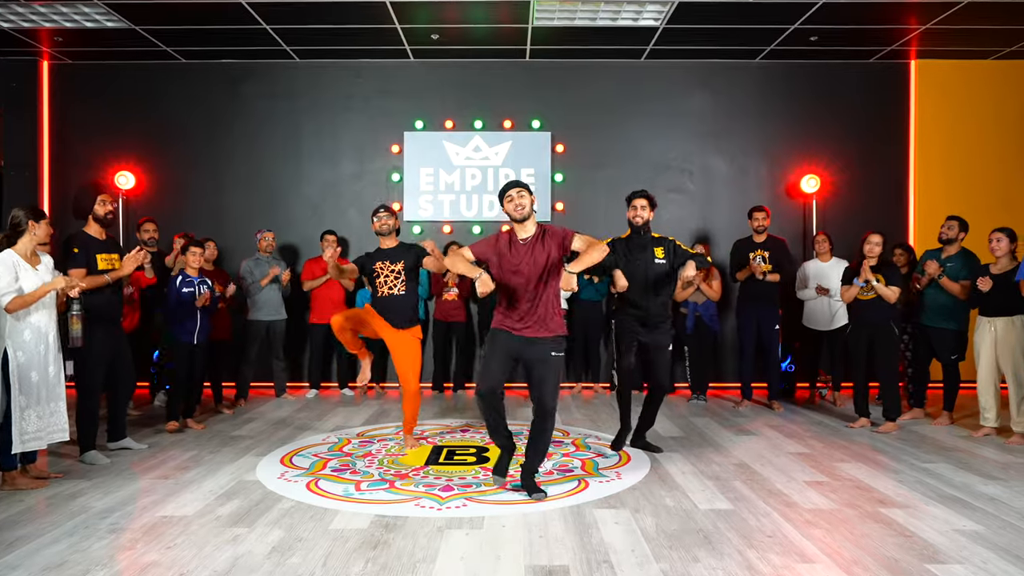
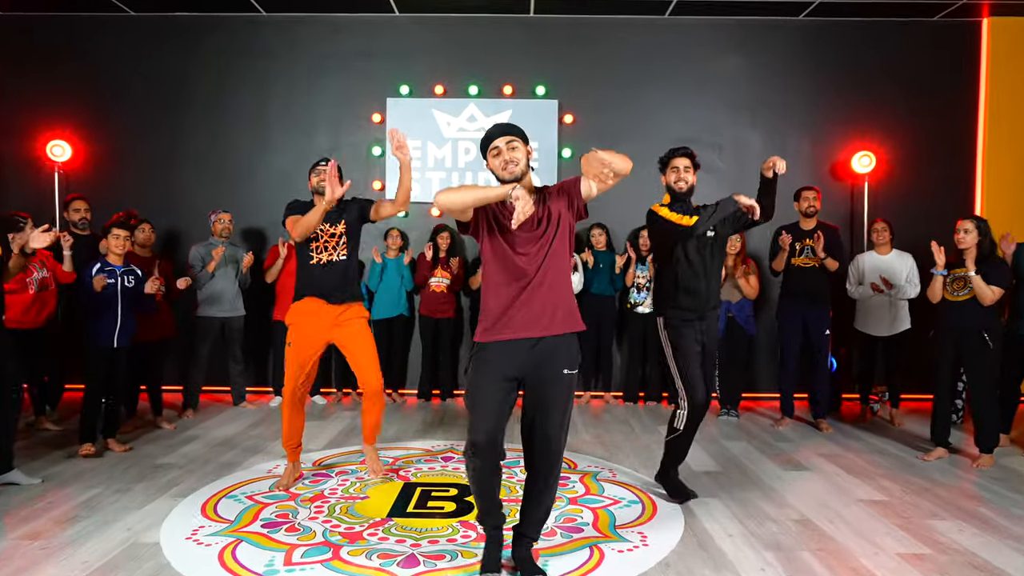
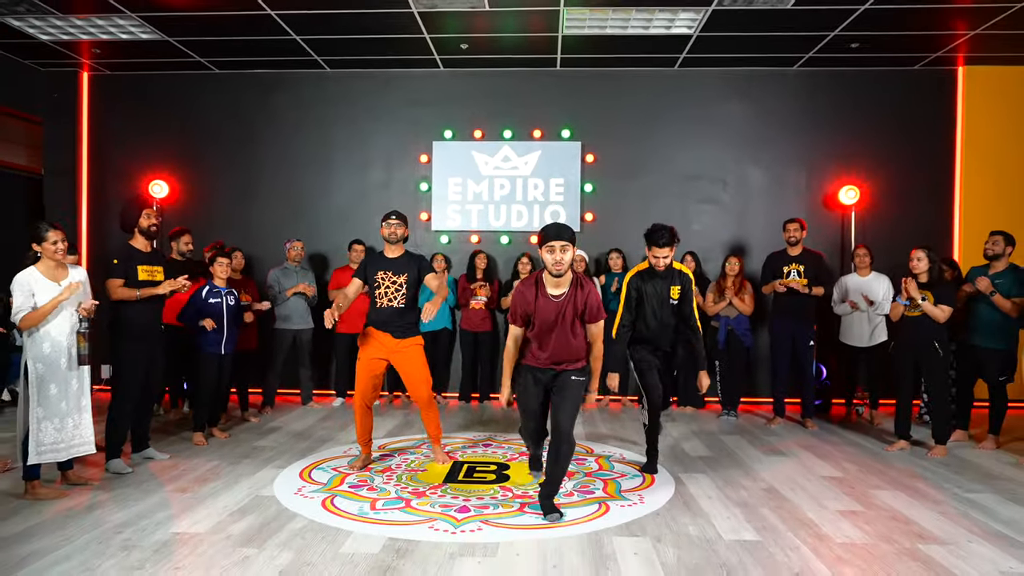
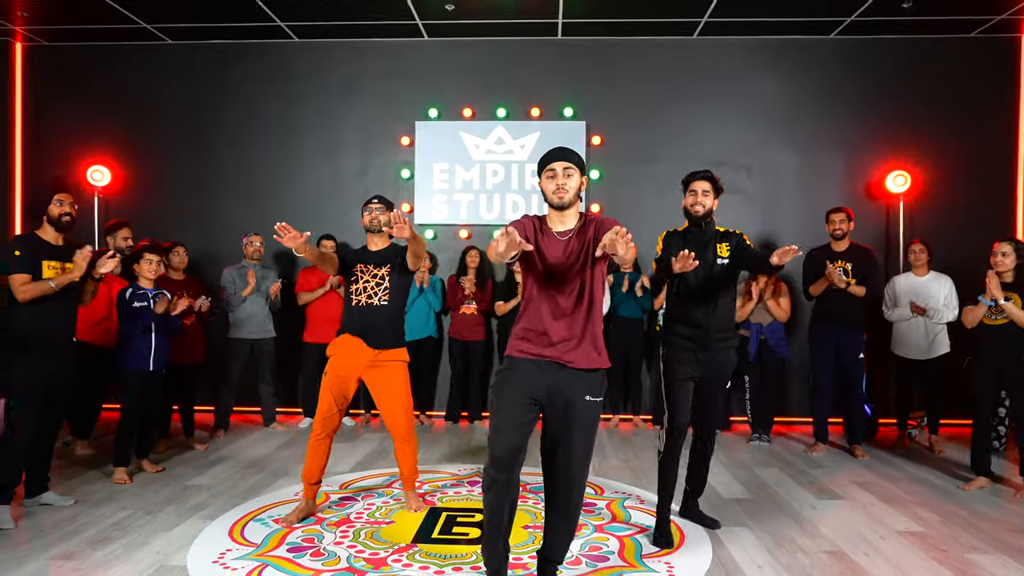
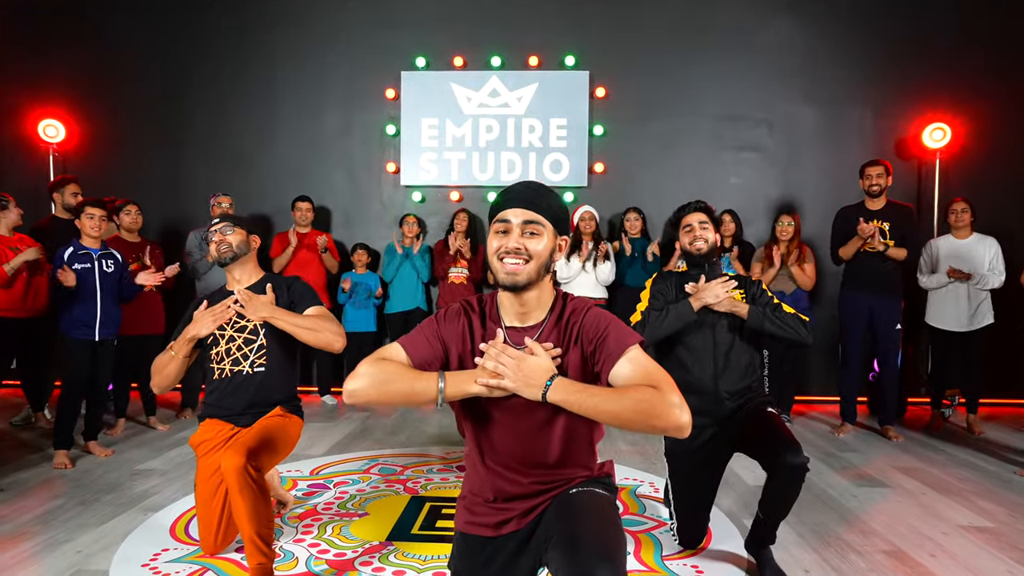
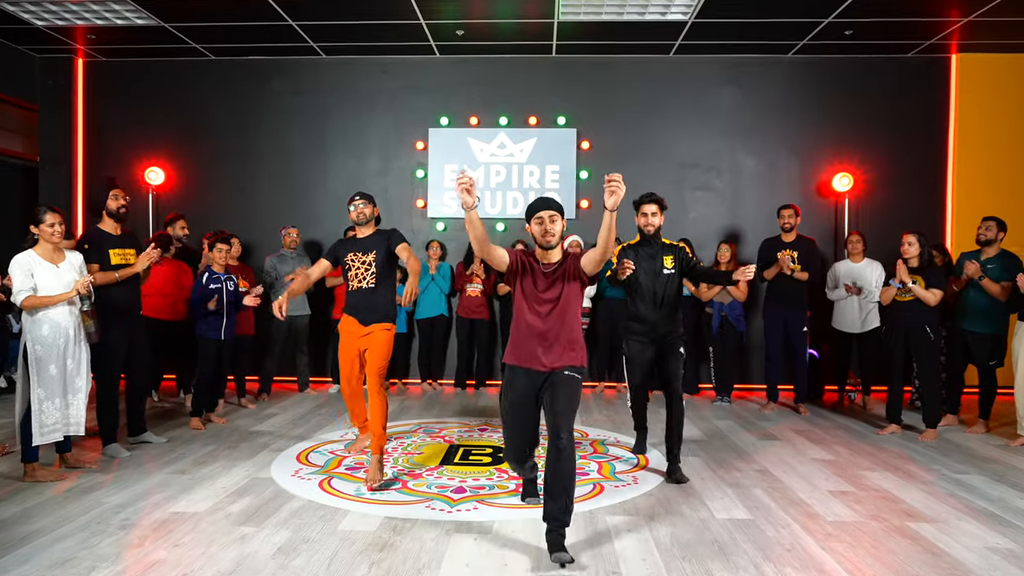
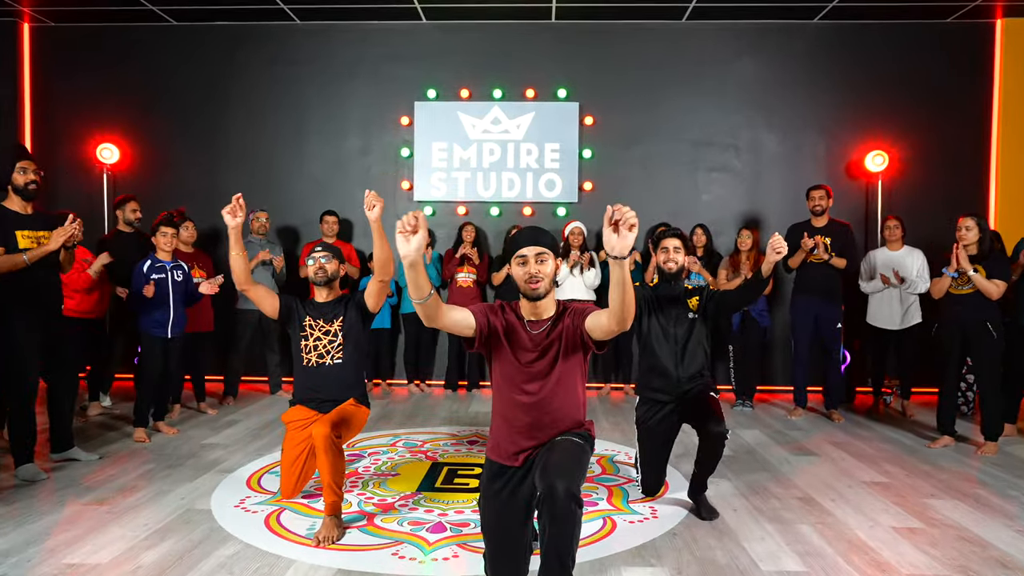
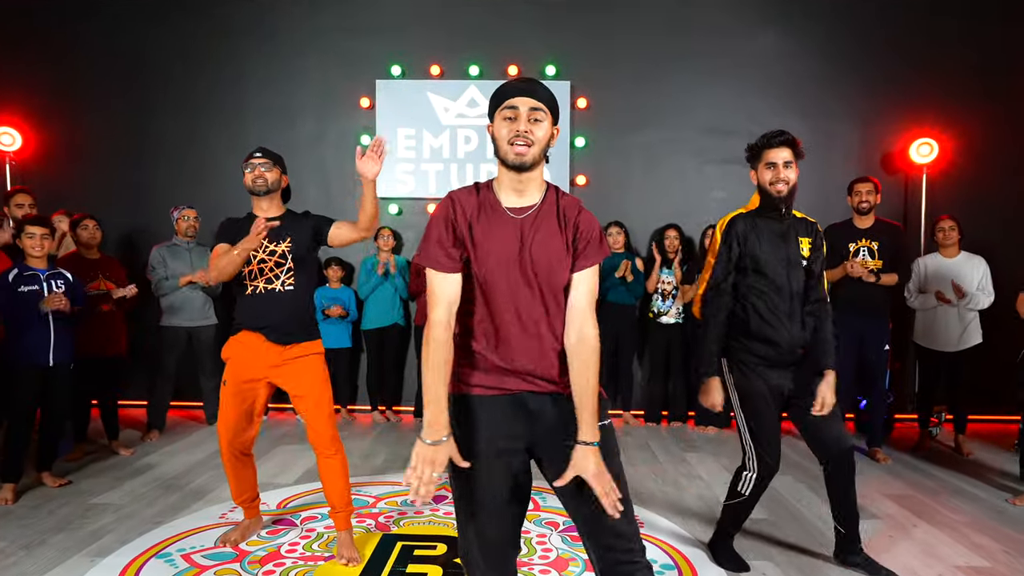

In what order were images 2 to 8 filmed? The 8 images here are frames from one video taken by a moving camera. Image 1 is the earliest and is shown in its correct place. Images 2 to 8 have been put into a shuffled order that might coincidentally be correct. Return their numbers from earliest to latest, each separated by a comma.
2, 8, 4, 3, 6, 7, 5
